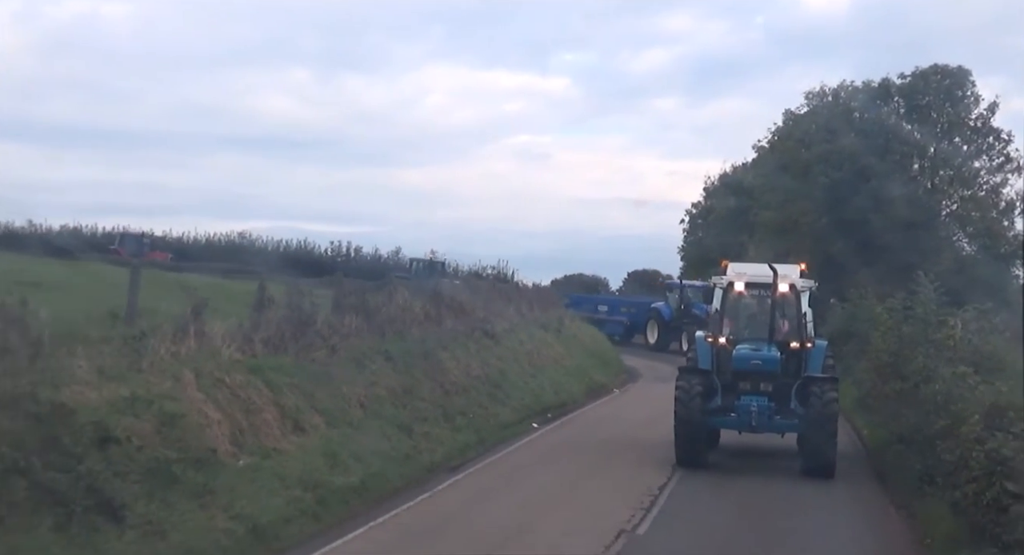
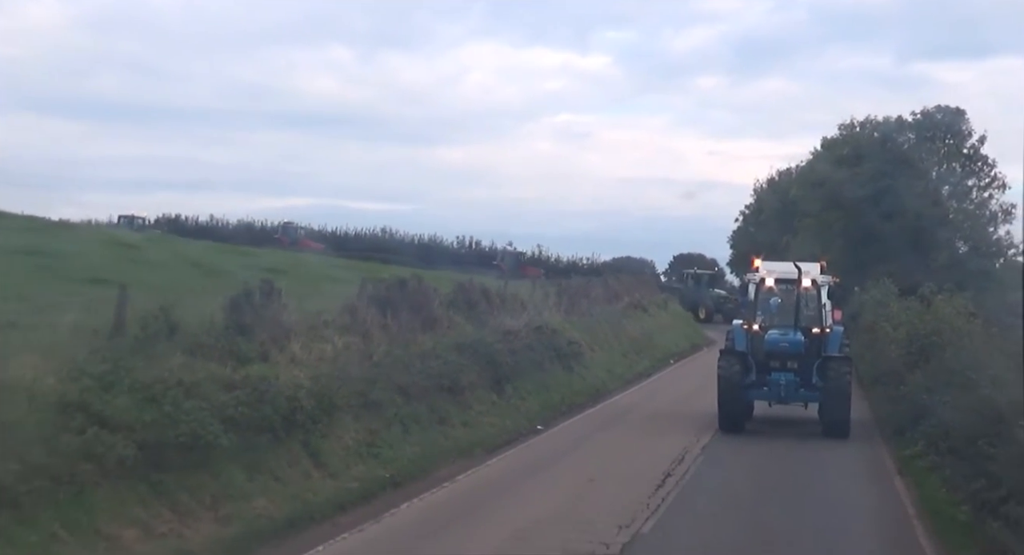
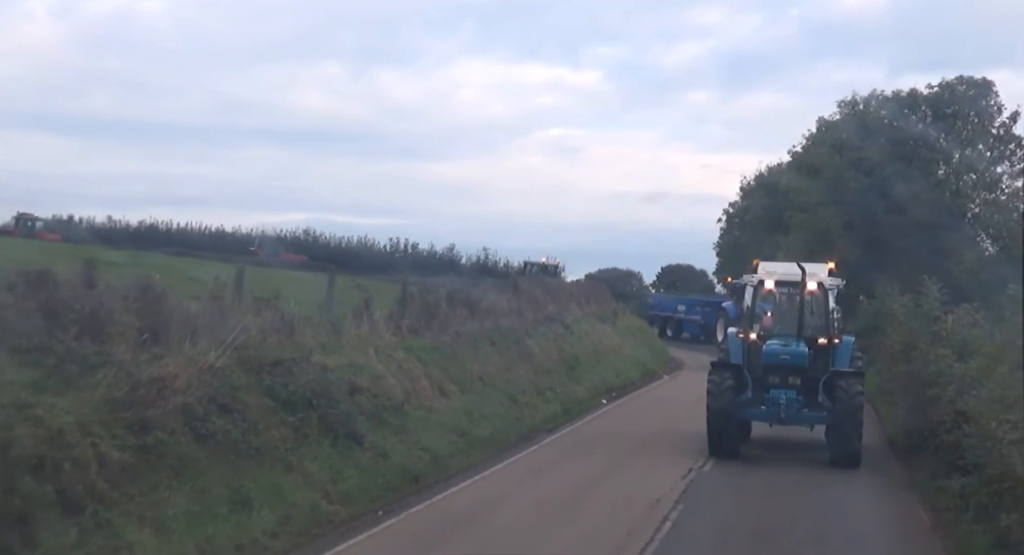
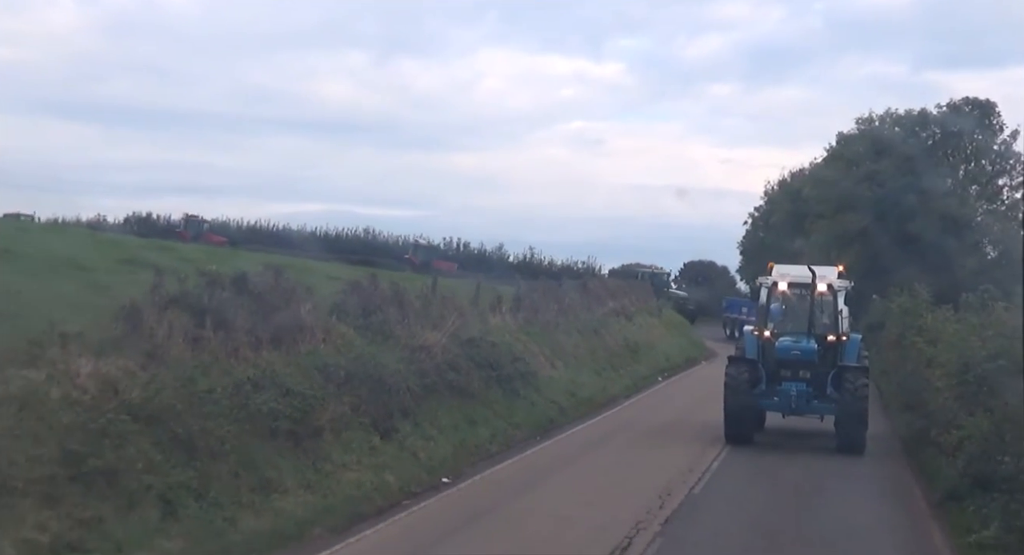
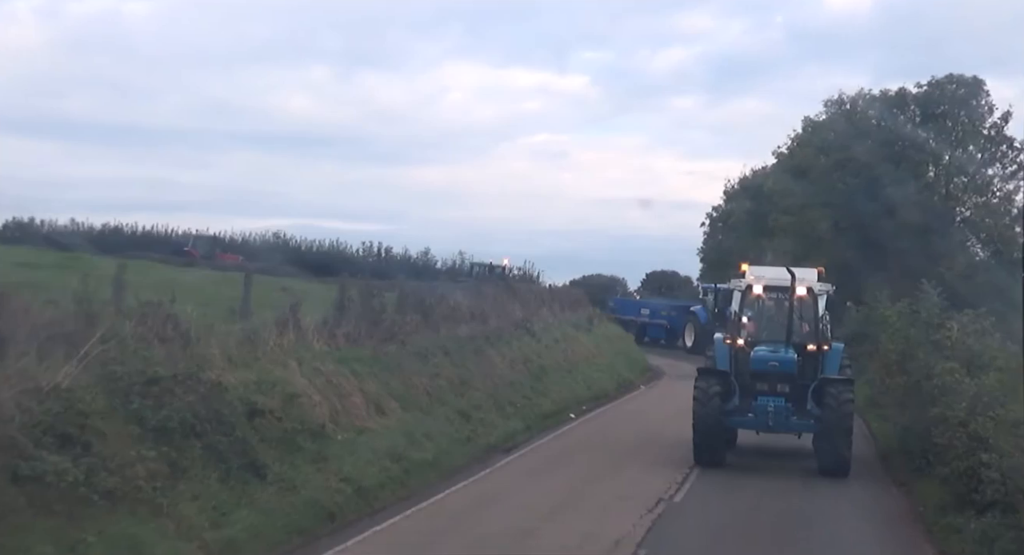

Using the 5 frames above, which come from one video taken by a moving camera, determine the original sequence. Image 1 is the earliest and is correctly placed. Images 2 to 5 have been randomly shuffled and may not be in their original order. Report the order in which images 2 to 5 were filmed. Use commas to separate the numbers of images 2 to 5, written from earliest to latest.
5, 3, 4, 2
